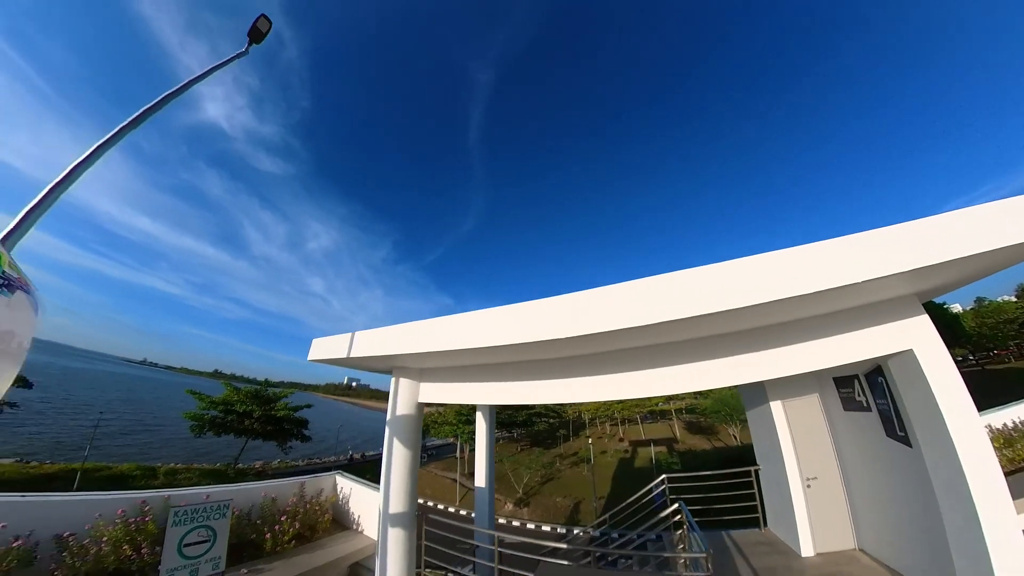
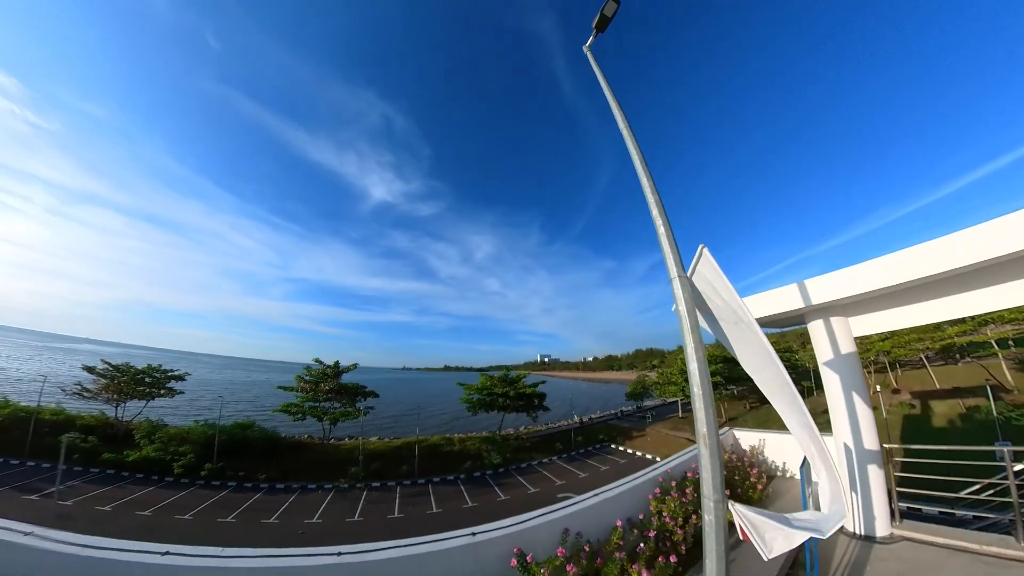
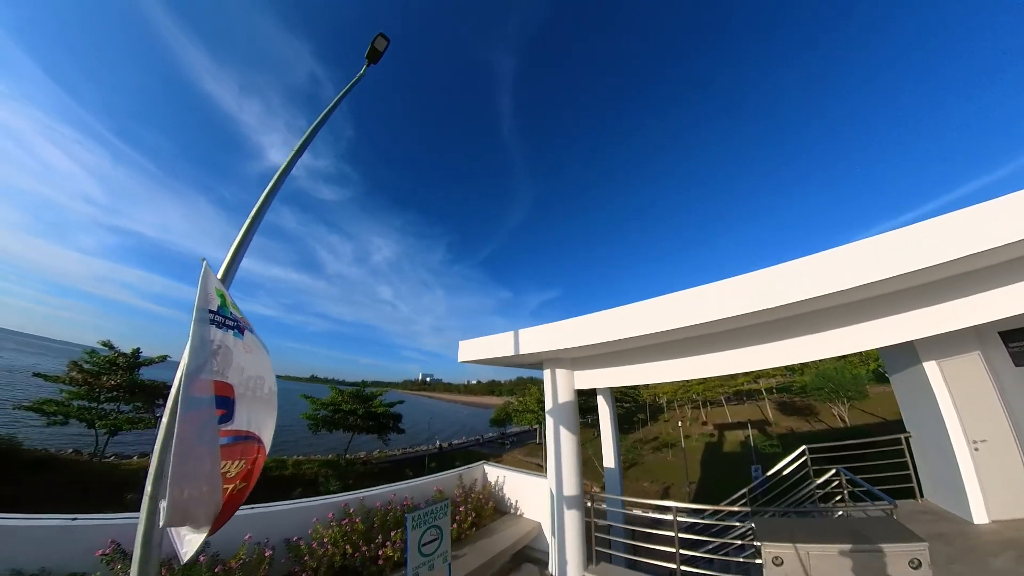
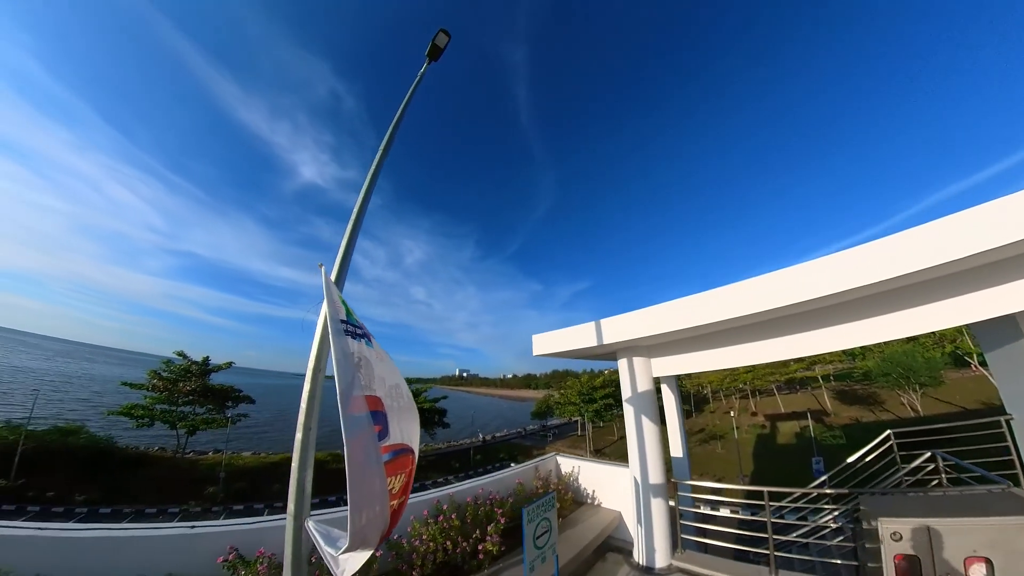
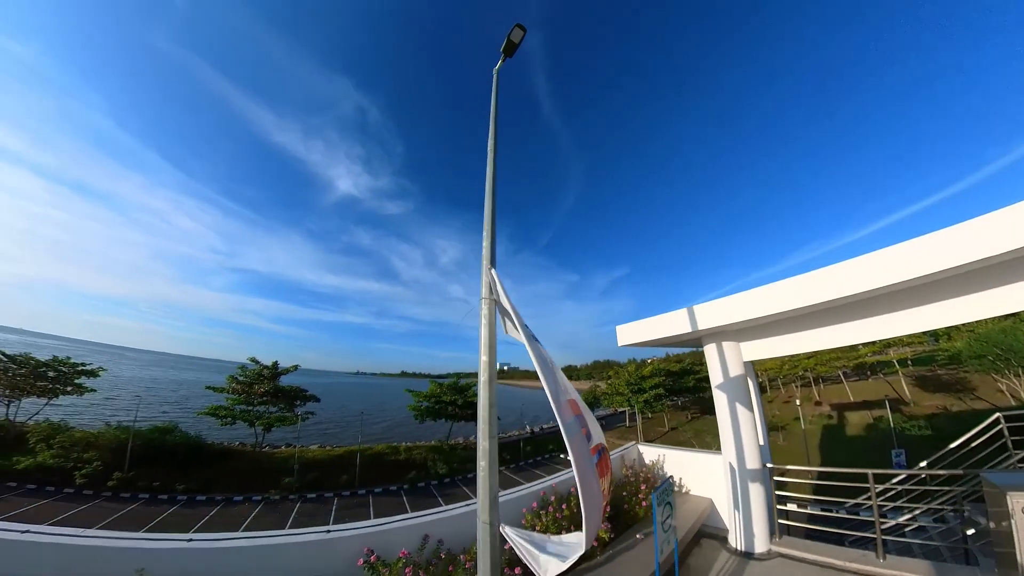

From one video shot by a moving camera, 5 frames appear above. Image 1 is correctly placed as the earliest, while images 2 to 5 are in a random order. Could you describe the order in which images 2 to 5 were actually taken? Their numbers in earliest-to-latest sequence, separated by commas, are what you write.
3, 4, 5, 2
